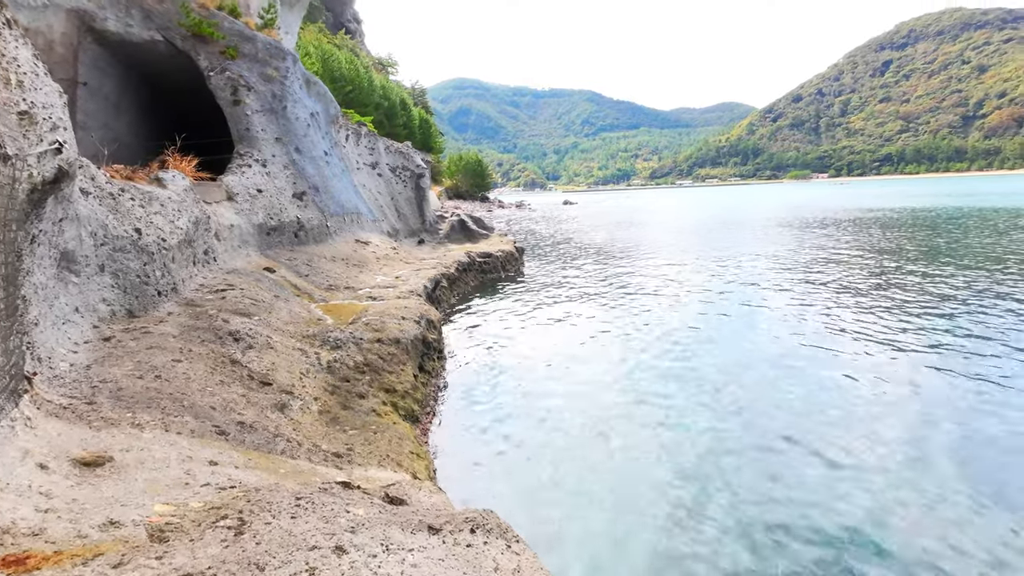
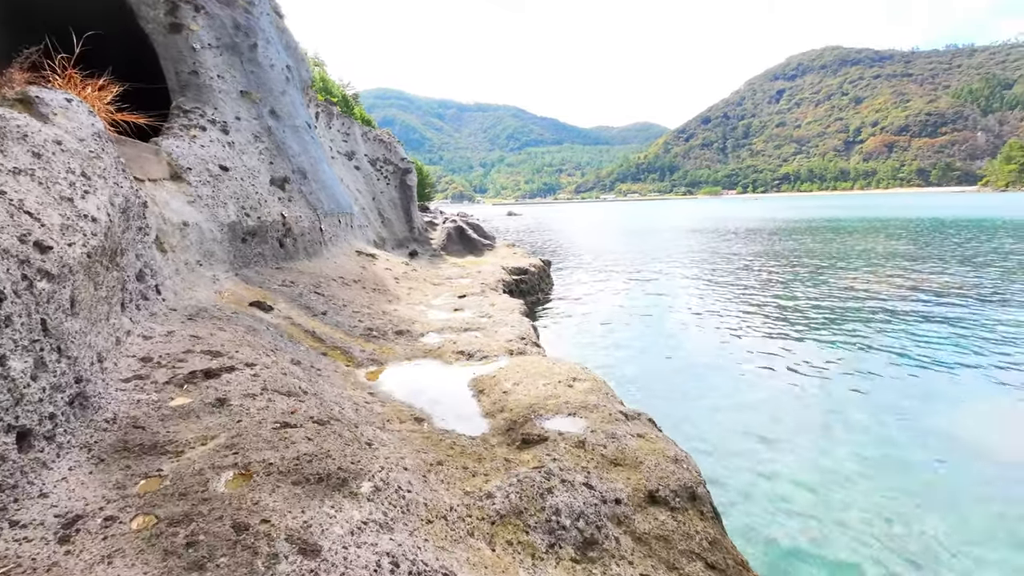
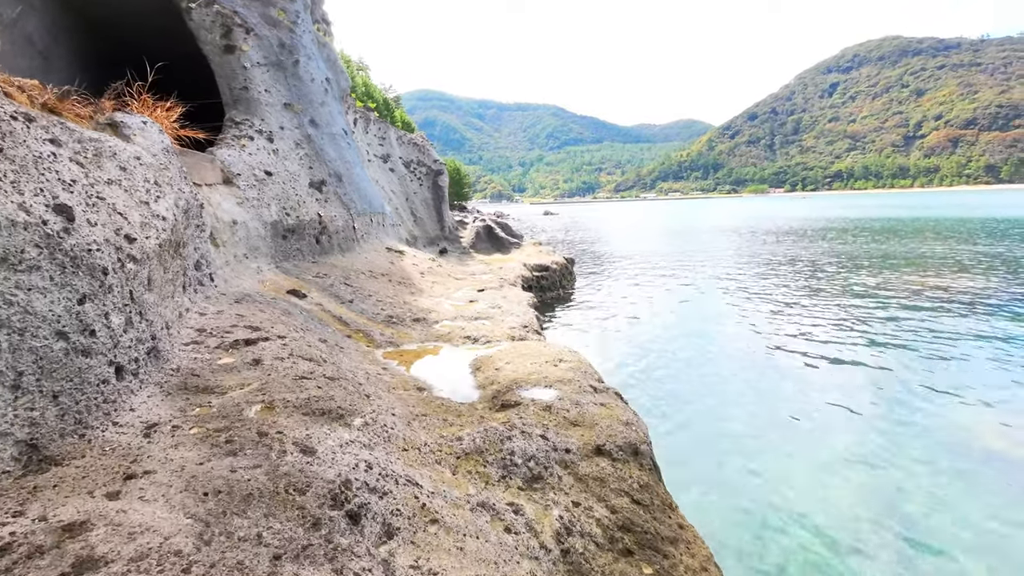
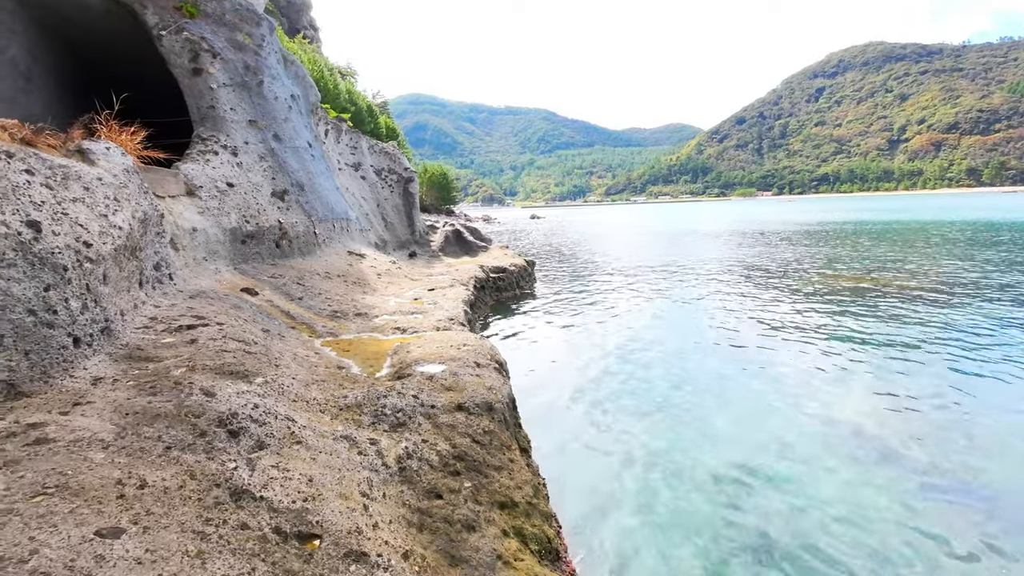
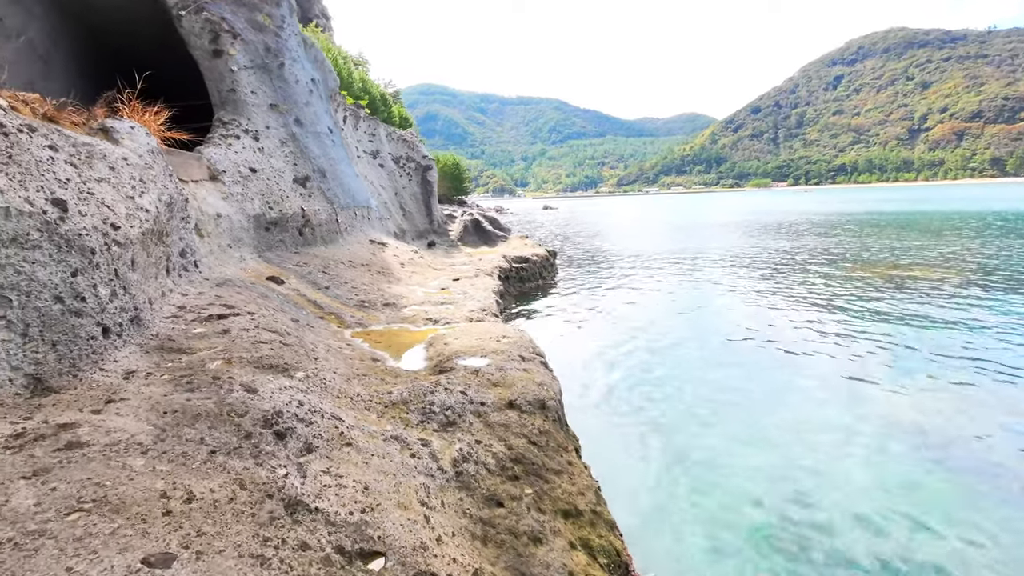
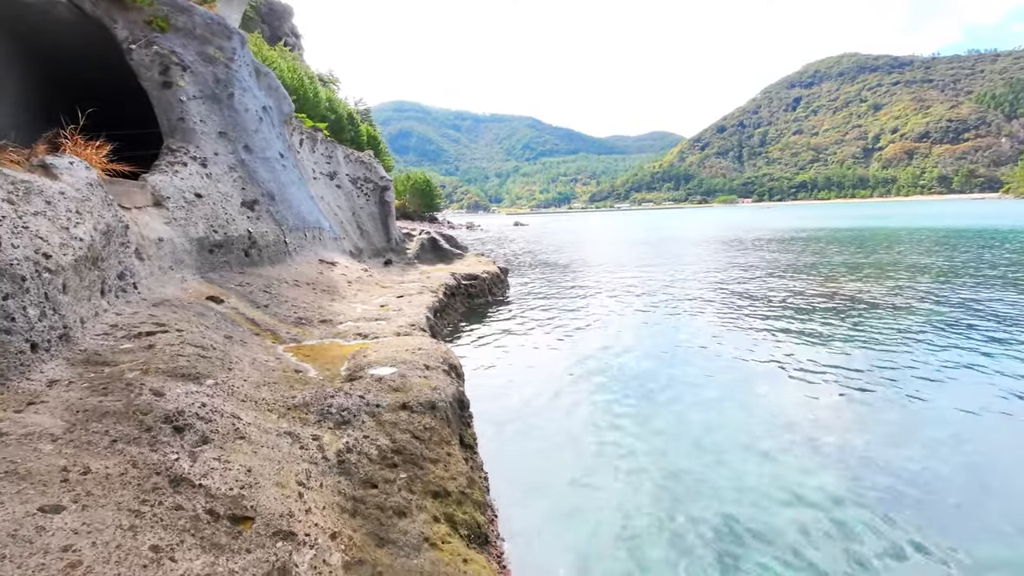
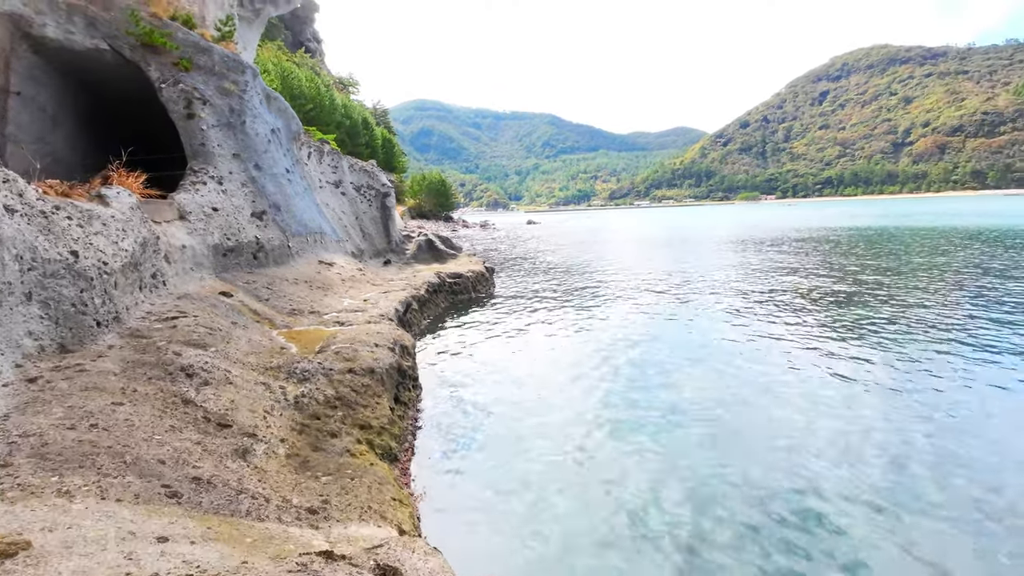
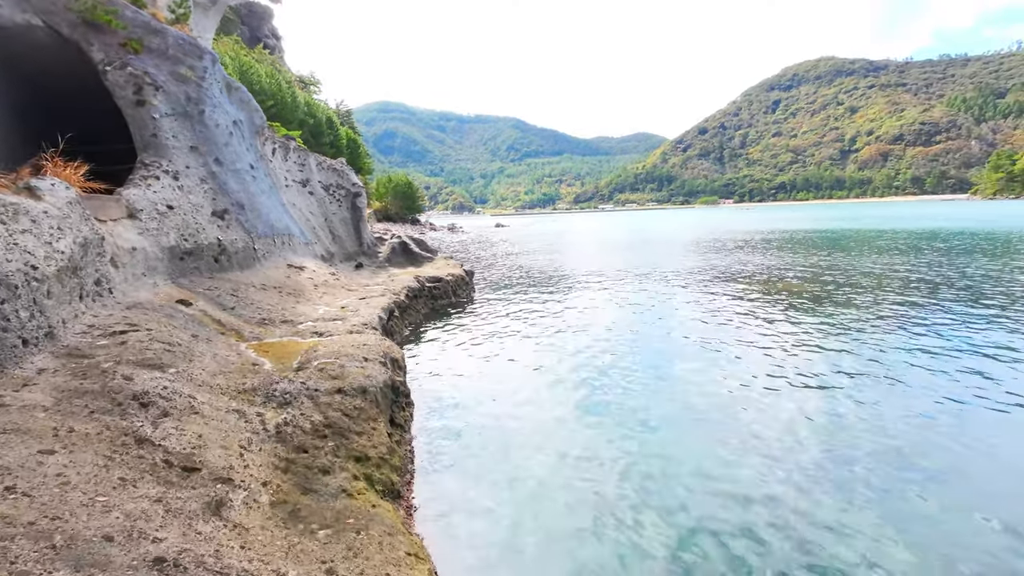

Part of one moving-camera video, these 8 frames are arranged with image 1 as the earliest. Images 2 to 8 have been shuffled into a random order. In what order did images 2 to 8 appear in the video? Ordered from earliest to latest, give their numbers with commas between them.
7, 8, 6, 4, 5, 3, 2
